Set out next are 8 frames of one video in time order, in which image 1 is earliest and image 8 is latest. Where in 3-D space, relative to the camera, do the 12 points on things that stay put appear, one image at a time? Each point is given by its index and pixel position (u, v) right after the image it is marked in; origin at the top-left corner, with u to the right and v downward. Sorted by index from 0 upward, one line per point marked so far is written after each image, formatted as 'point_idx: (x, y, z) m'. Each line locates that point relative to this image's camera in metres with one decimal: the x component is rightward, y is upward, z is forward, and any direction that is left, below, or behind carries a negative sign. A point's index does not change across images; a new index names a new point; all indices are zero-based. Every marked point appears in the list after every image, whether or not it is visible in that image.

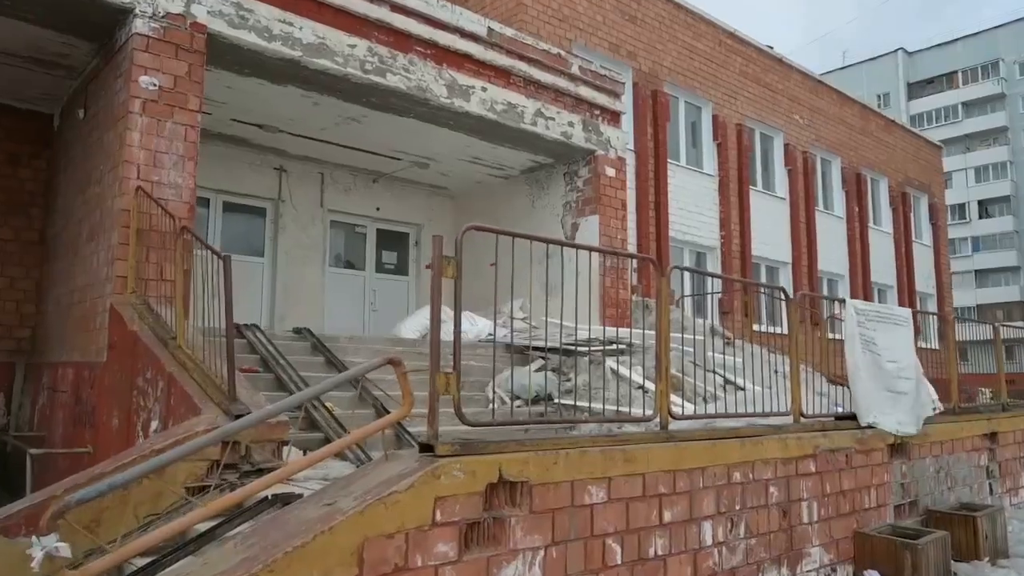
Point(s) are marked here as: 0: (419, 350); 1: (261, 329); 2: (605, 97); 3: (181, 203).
0: (-0.8, -0.5, +6.7) m
1: (-1.9, -0.3, +5.8) m
2: (+1.1, +2.2, +8.9) m
3: (-2.4, +0.6, +5.6) m
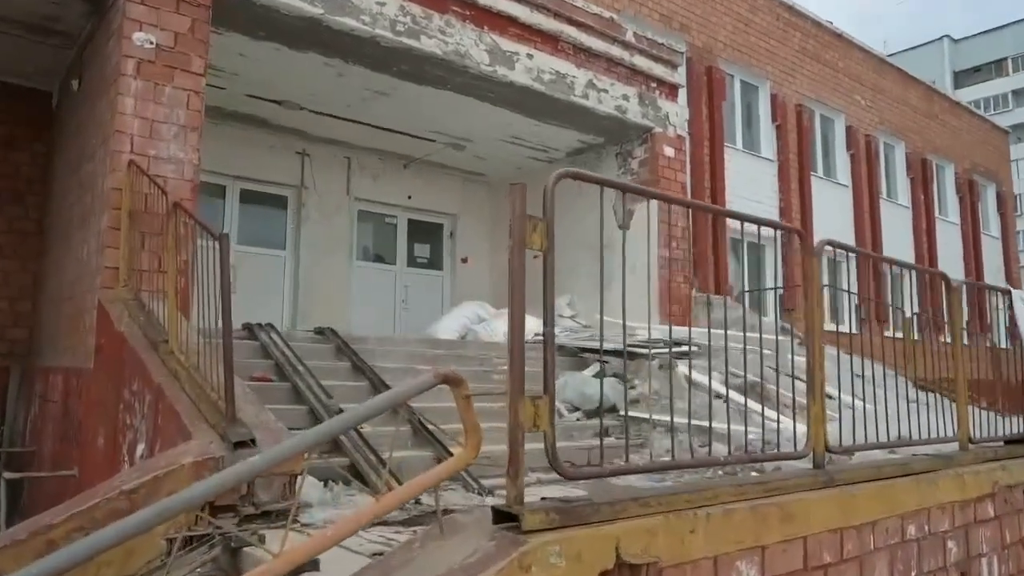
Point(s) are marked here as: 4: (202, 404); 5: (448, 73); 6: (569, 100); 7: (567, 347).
0: (-0.4, -0.5, +5.8) m
1: (-1.5, -0.3, +4.9) m
2: (+1.5, +2.3, +8.0) m
3: (-2.0, +0.7, +4.8) m
4: (-1.3, -0.5, +3.2) m
5: (-0.5, +1.8, +6.5) m
6: (+0.5, +1.7, +7.1) m
7: (+0.8, -0.5, +6.3) m
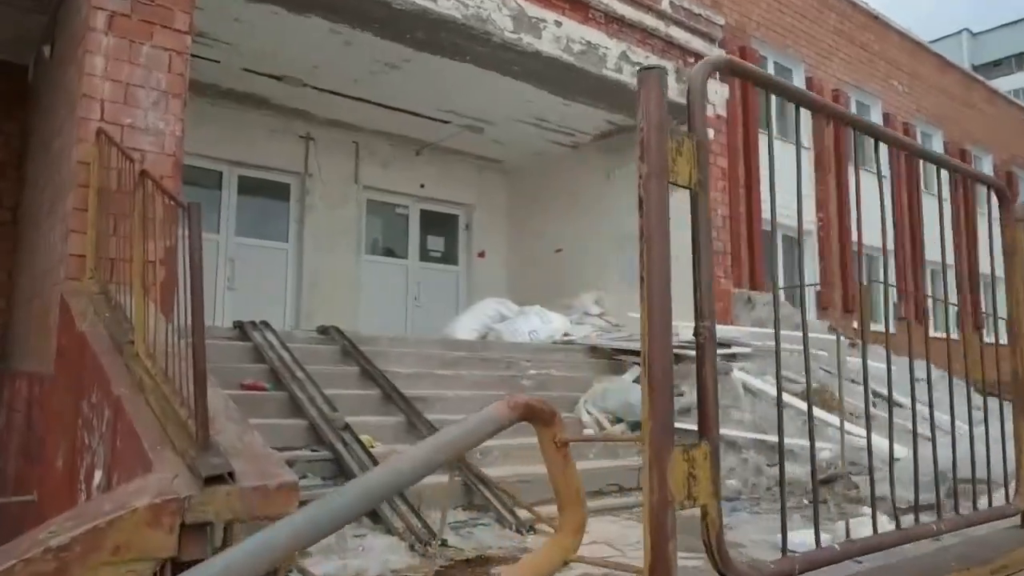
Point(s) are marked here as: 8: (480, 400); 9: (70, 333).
0: (-0.2, -0.4, +5.1) m
1: (-1.3, -0.2, +4.2) m
2: (+1.8, +2.3, +7.3) m
3: (-1.8, +0.7, +4.1) m
4: (-1.1, -0.4, +2.5) m
5: (-0.3, +1.8, +5.8) m
6: (+0.7, +1.8, +6.4) m
7: (+1.0, -0.5, +5.5) m
8: (-0.2, -0.6, +4.4) m
9: (-2.0, -0.2, +3.5) m
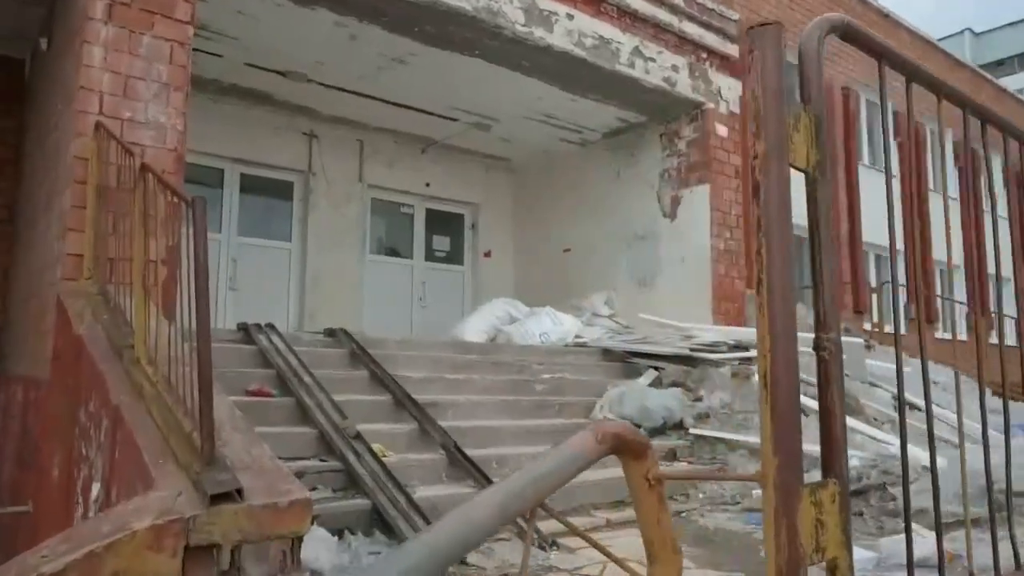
0: (-0.1, -0.4, +4.9) m
1: (-1.2, -0.2, +4.1) m
2: (+1.8, +2.3, +7.1) m
3: (-1.8, +0.7, +3.9) m
4: (-1.0, -0.4, +2.3) m
5: (-0.2, +1.8, +5.6) m
6: (+0.8, +1.7, +6.2) m
7: (+1.1, -0.5, +5.4) m
8: (-0.1, -0.6, +4.2) m
9: (-1.9, -0.2, +3.3) m
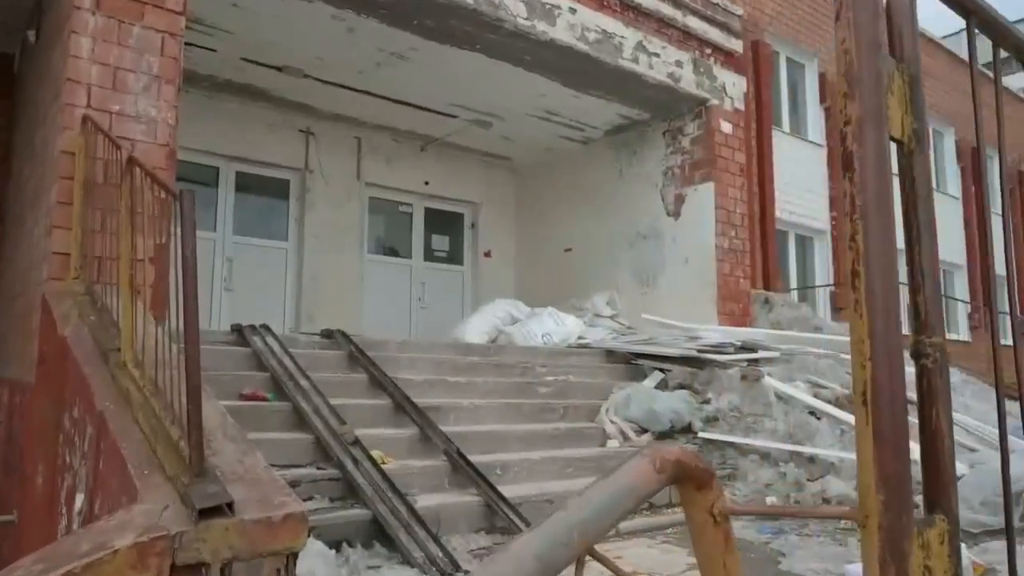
0: (-0.1, -0.4, +4.8) m
1: (-1.2, -0.2, +3.9) m
2: (+1.8, +2.3, +7.0) m
3: (-1.7, +0.7, +3.8) m
4: (-1.0, -0.4, +2.2) m
5: (-0.2, +1.8, +5.5) m
6: (+0.8, +1.8, +6.1) m
7: (+1.1, -0.5, +5.2) m
8: (-0.1, -0.6, +4.1) m
9: (-1.9, -0.2, +3.2) m
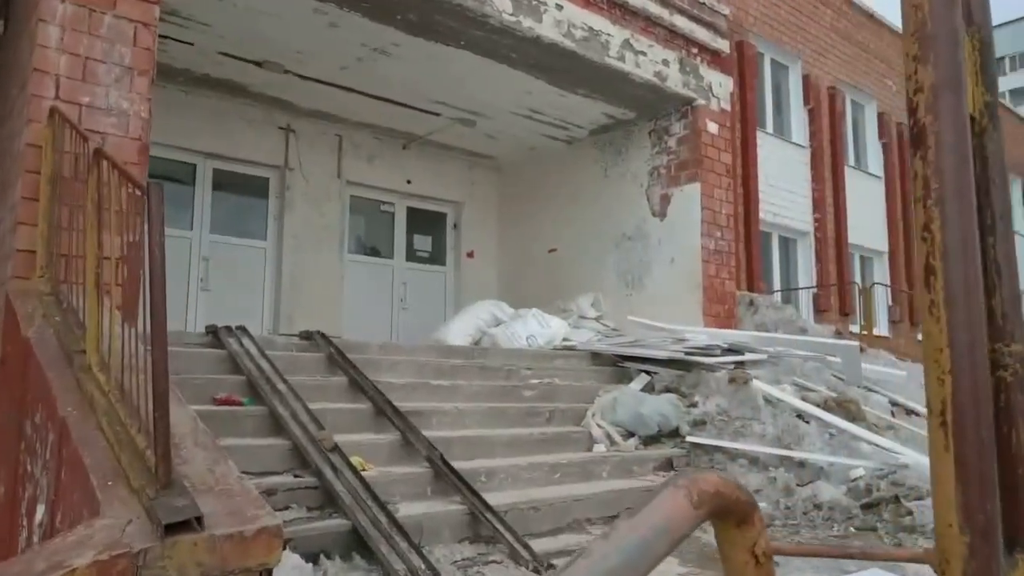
0: (-0.2, -0.4, +4.7) m
1: (-1.3, -0.2, +3.8) m
2: (+1.7, +2.3, +6.9) m
3: (-1.8, +0.7, +3.6) m
4: (-1.0, -0.4, +2.1) m
5: (-0.3, +1.8, +5.4) m
6: (+0.7, +1.7, +6.0) m
7: (+1.0, -0.5, +5.2) m
8: (-0.2, -0.6, +4.0) m
9: (-1.9, -0.2, +3.0) m
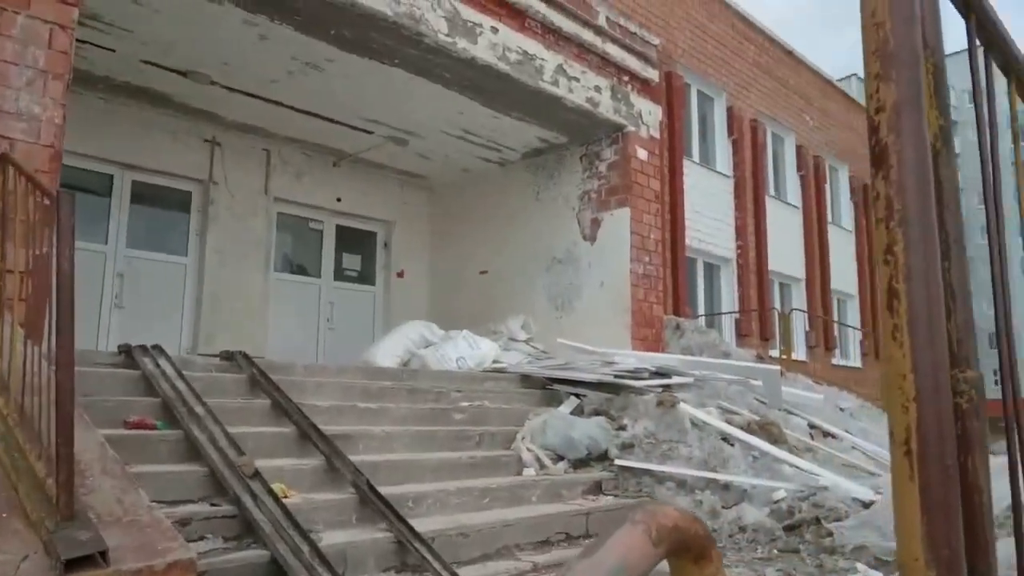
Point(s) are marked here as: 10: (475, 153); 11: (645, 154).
0: (-0.6, -0.6, +4.6) m
1: (-1.6, -0.3, +3.6) m
2: (+1.1, +2.1, +7.1) m
3: (-2.1, +0.6, +3.4) m
4: (-1.2, -0.5, +1.9) m
5: (-0.8, +1.7, +5.4) m
6: (+0.2, +1.6, +6.0) m
7: (+0.5, -0.6, +5.2) m
8: (-0.5, -0.7, +3.9) m
9: (-2.2, -0.2, +2.8) m
10: (-0.4, +1.3, +7.6) m
11: (+1.2, +1.2, +7.1) m
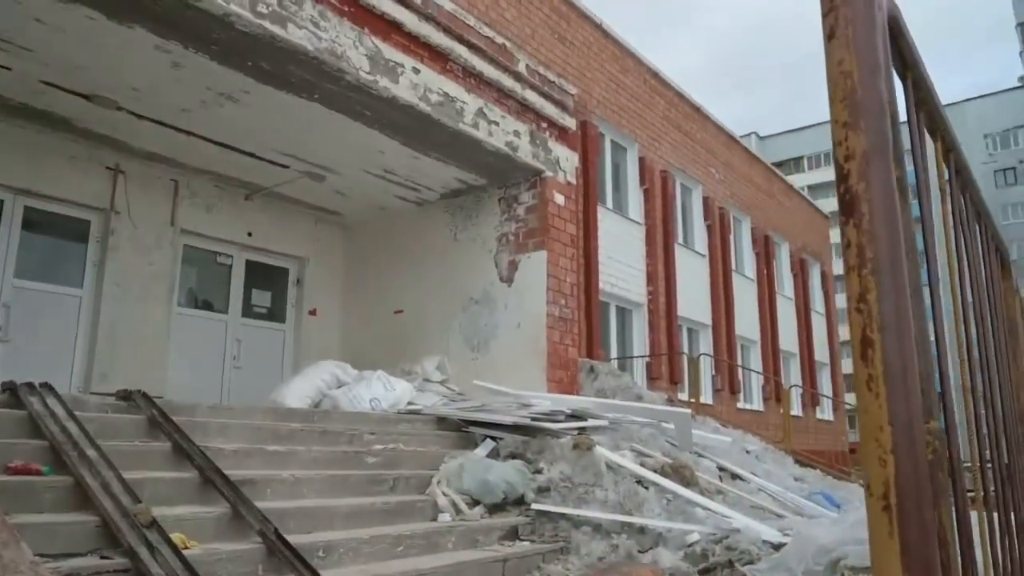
0: (-1.1, -0.8, +4.4) m
1: (-2.0, -0.5, +3.4) m
2: (+0.4, +1.7, +7.2) m
3: (-2.4, +0.5, +3.2) m
4: (-1.4, -0.5, +1.7) m
5: (-1.3, +1.4, +5.3) m
6: (-0.4, +1.3, +6.1) m
7: (0.0, -0.9, +5.1) m
8: (-0.9, -0.9, +3.7) m
9: (-2.4, -0.3, +2.5) m
10: (-1.1, +0.9, +7.5) m
11: (+0.5, +0.8, +7.2) m
